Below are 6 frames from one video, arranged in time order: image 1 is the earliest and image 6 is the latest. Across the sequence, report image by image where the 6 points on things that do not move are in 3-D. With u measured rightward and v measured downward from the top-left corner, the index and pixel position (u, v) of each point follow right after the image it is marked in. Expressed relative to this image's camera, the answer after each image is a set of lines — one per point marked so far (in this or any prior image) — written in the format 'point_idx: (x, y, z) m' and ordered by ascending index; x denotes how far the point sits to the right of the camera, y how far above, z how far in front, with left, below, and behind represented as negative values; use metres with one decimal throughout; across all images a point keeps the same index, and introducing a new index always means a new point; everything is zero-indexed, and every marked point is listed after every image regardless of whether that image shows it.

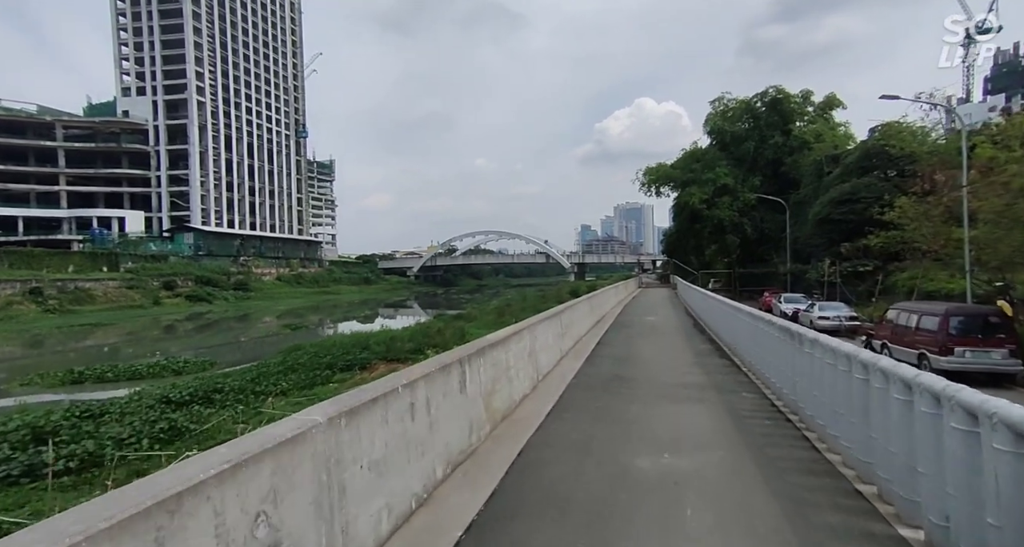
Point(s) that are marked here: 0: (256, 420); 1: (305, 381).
0: (-6.7, -3.7, +12.1) m
1: (-7.4, -3.8, +16.8) m
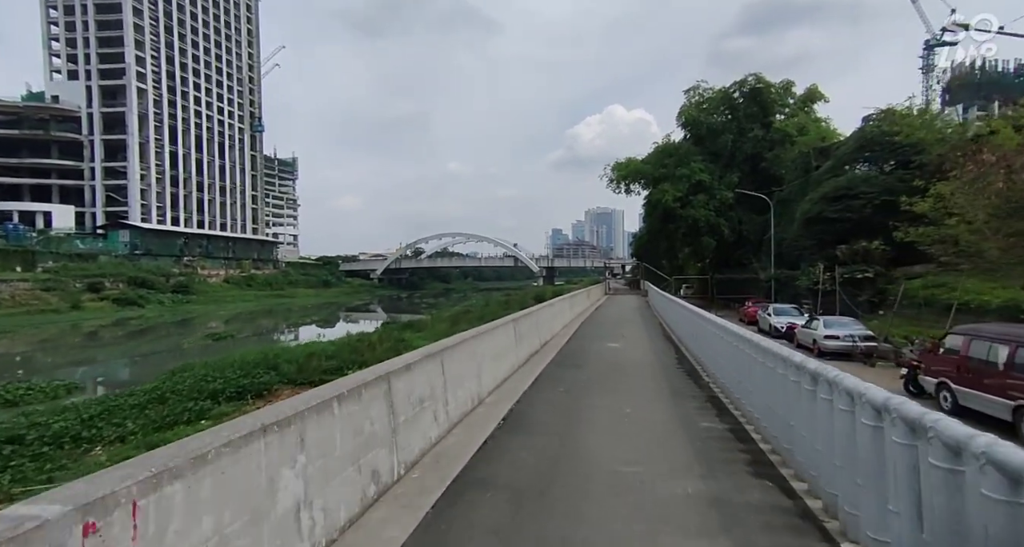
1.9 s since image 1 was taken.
0: (-8.3, -3.8, +8.1) m
1: (-9.3, -3.8, +12.8) m
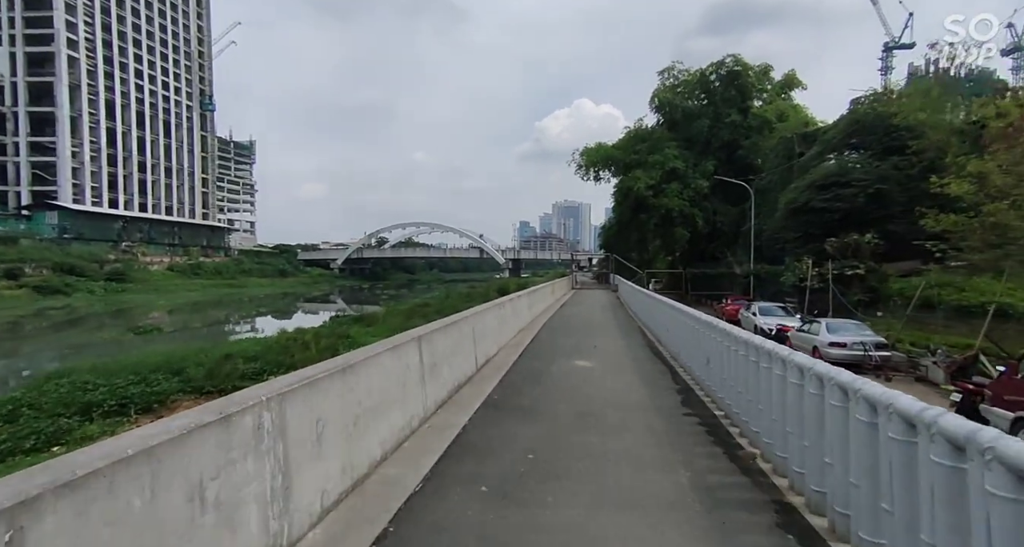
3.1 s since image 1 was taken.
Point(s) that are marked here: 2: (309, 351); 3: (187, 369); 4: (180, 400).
0: (-9.2, -3.5, +5.3) m
1: (-10.5, -3.5, +9.9) m
2: (-7.6, -2.9, +17.4) m
3: (-10.2, -3.0, +14.9) m
4: (-9.0, -3.4, +12.7) m
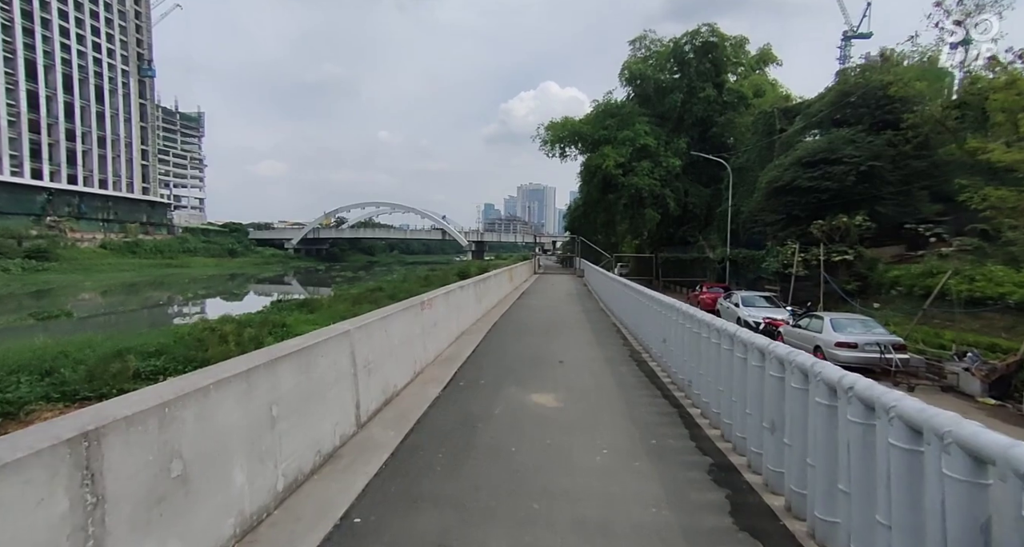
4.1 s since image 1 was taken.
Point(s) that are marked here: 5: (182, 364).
0: (-9.8, -3.3, +2.7) m
1: (-11.4, -3.1, +7.2) m
2: (-9.1, -2.2, +14.9) m
3: (-11.5, -2.4, +12.2) m
4: (-10.1, -2.9, +10.1) m
5: (-9.1, -2.5, +12.9) m
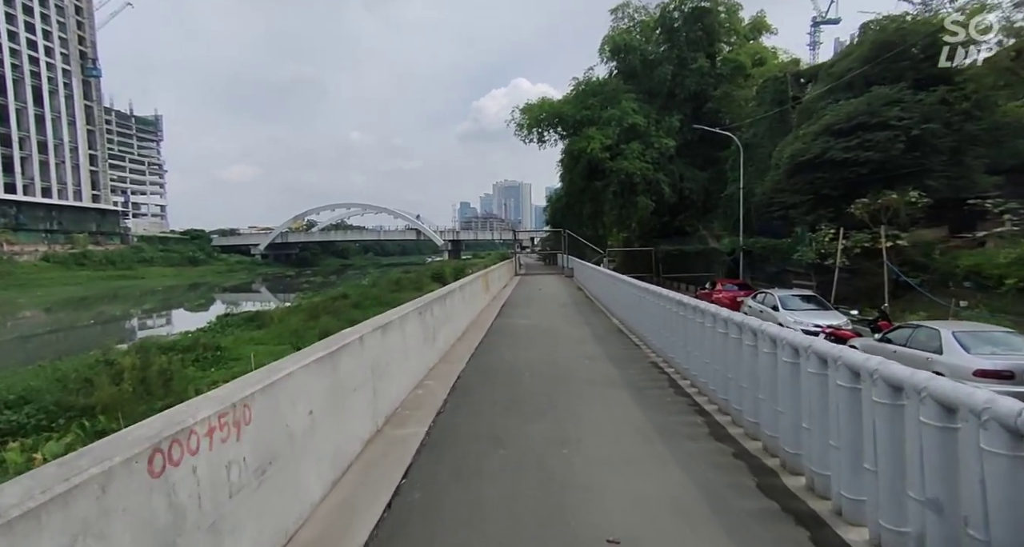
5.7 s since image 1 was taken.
0: (-9.7, -3.8, -0.6) m
1: (-11.5, -3.6, +3.8) m
2: (-9.6, -2.7, +11.6) m
3: (-11.9, -3.0, +8.8) m
4: (-10.3, -3.4, +6.8) m
5: (-9.5, -2.9, +9.7) m
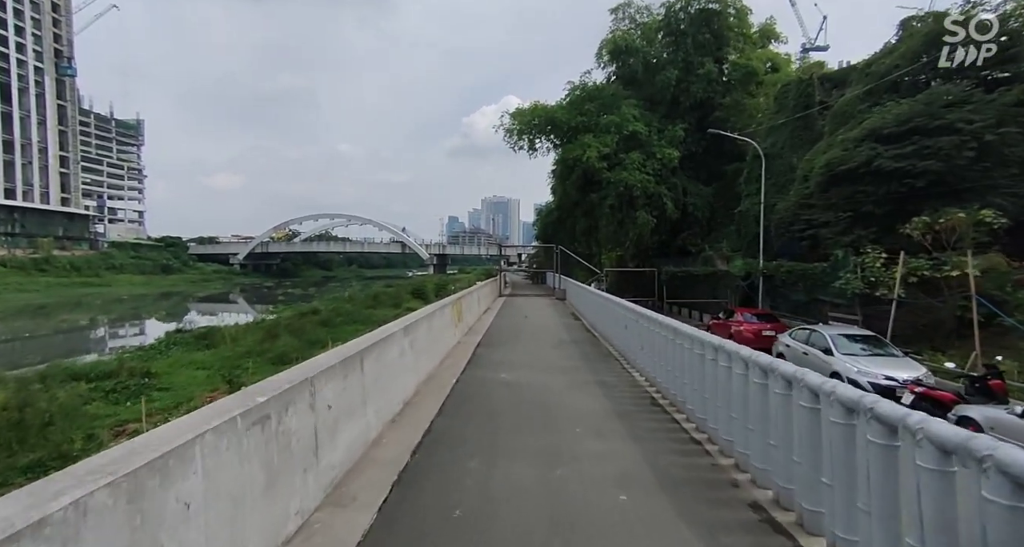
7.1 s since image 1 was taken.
0: (-9.8, -3.6, -3.2) m
1: (-11.7, -3.6, +1.1) m
2: (-10.0, -2.9, +9.0) m
3: (-12.2, -3.1, +6.1) m
4: (-10.6, -3.5, +4.2) m
5: (-9.9, -3.1, +7.1) m
